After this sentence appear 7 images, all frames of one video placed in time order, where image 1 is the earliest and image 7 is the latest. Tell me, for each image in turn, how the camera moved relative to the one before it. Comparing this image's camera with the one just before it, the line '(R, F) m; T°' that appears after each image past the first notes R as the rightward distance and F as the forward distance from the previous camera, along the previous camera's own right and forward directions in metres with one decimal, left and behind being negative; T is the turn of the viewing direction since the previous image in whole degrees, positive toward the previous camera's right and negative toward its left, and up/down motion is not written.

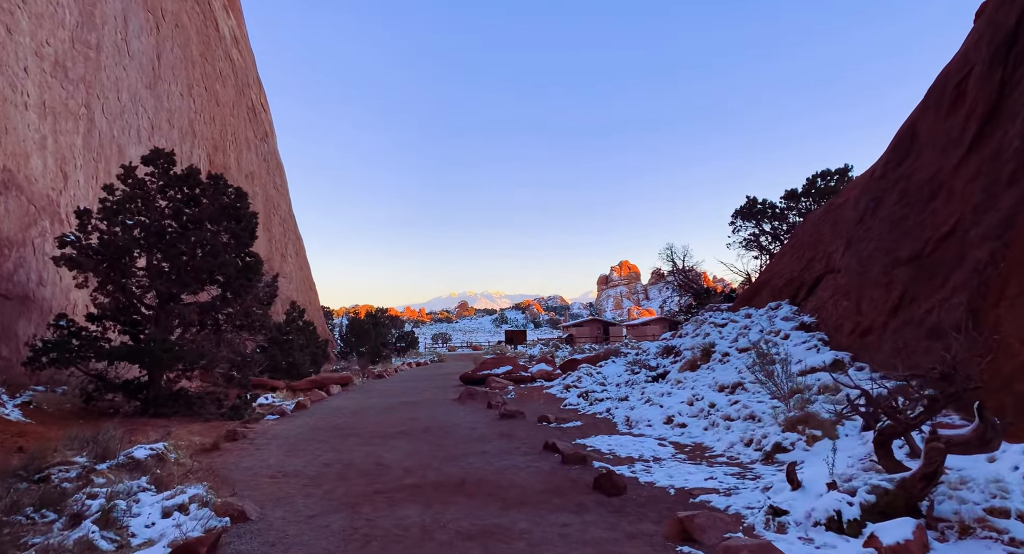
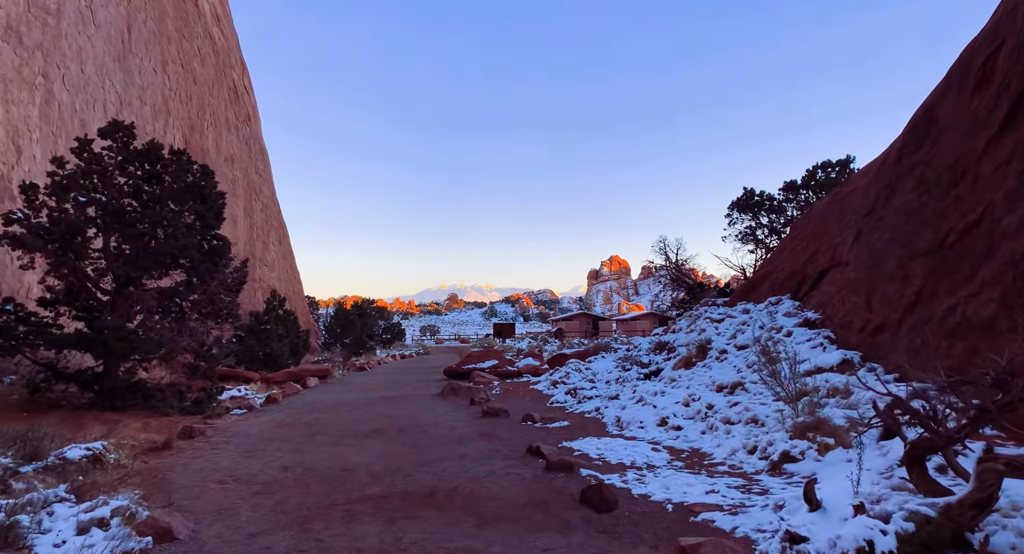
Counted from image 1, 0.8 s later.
(+0.1, +0.8) m; +1°
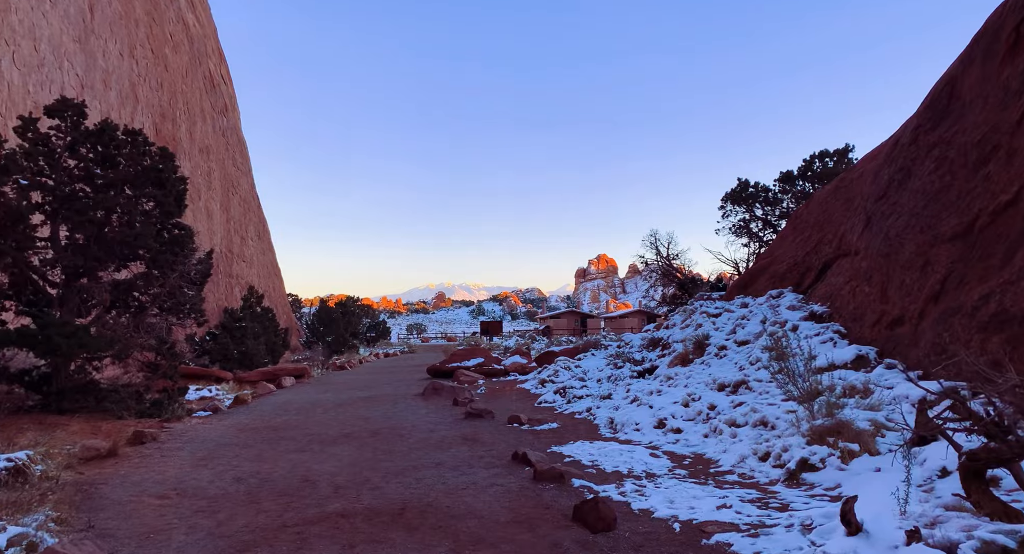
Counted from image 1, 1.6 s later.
(+0.1, +0.8) m; +1°
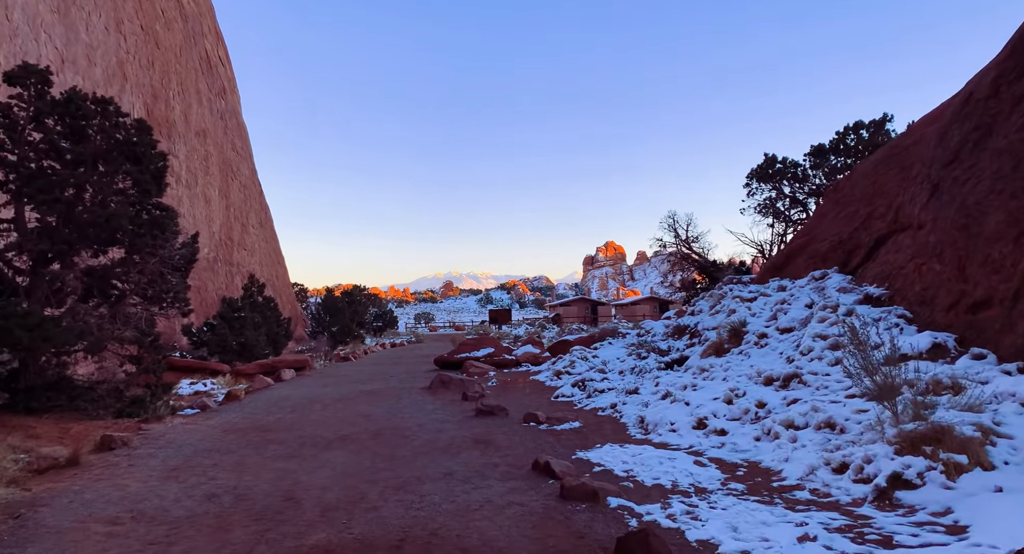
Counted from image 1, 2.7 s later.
(-0.1, +1.1) m; -1°
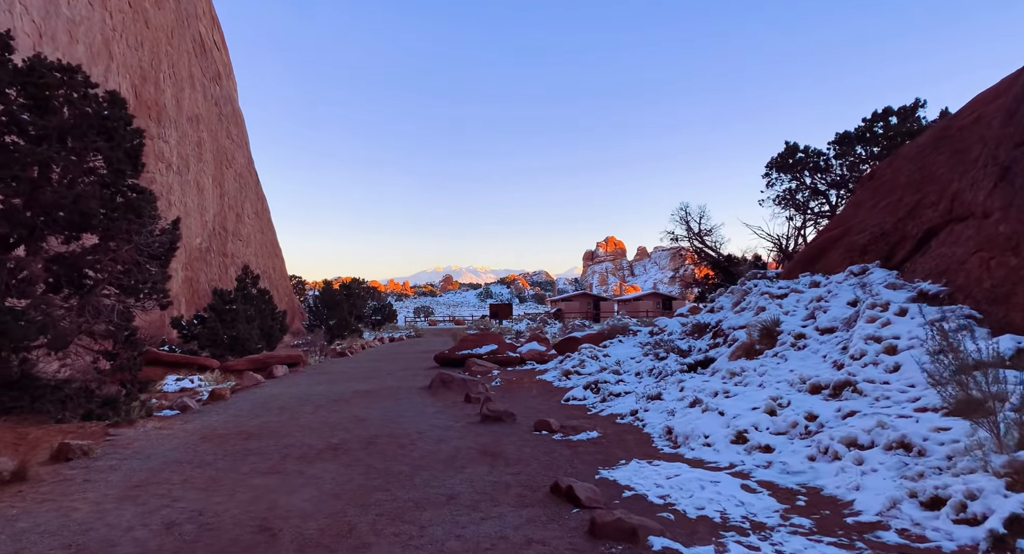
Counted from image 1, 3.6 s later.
(-0.2, +0.9) m; 0°
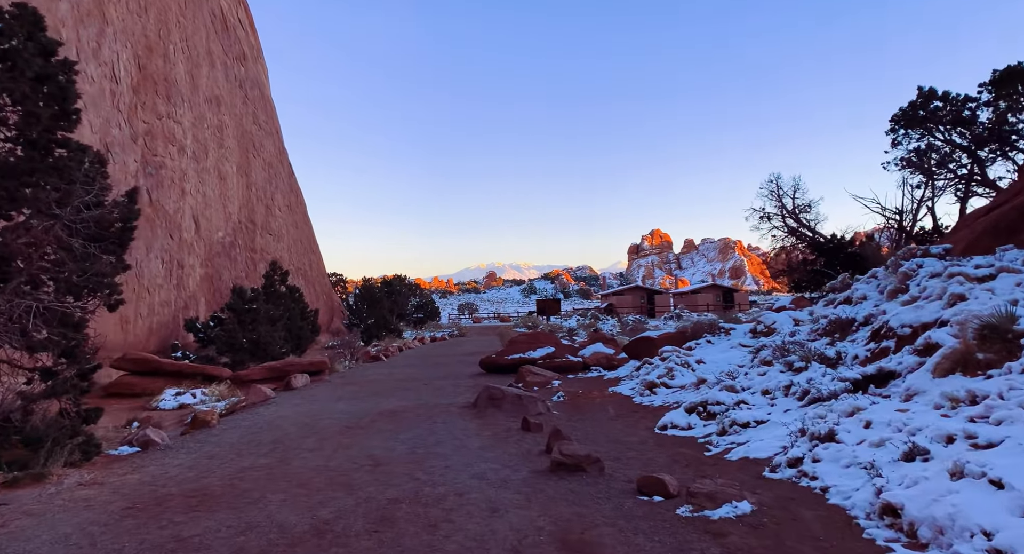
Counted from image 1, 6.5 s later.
(-0.4, +3.0) m; -4°
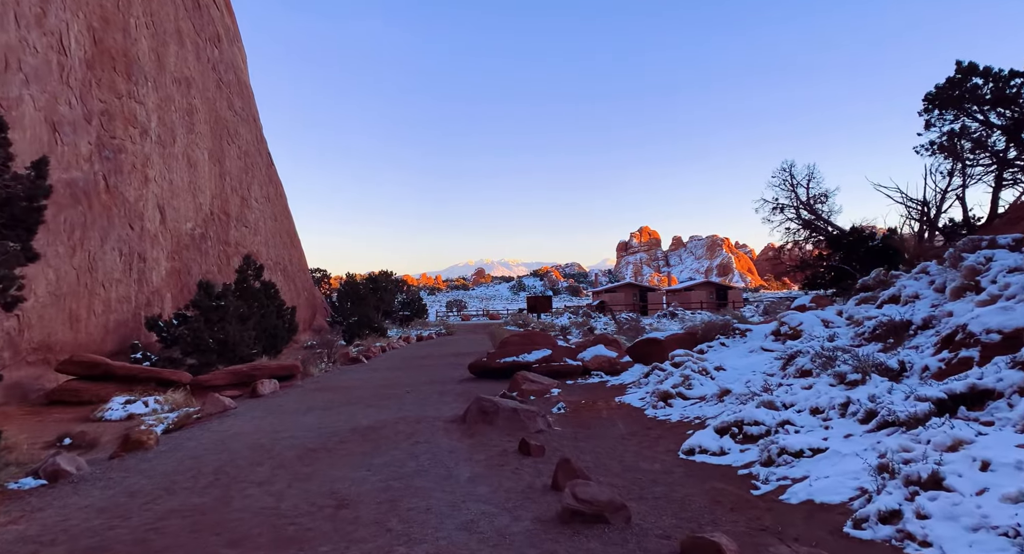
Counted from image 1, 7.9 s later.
(-0.1, +1.4) m; +1°
